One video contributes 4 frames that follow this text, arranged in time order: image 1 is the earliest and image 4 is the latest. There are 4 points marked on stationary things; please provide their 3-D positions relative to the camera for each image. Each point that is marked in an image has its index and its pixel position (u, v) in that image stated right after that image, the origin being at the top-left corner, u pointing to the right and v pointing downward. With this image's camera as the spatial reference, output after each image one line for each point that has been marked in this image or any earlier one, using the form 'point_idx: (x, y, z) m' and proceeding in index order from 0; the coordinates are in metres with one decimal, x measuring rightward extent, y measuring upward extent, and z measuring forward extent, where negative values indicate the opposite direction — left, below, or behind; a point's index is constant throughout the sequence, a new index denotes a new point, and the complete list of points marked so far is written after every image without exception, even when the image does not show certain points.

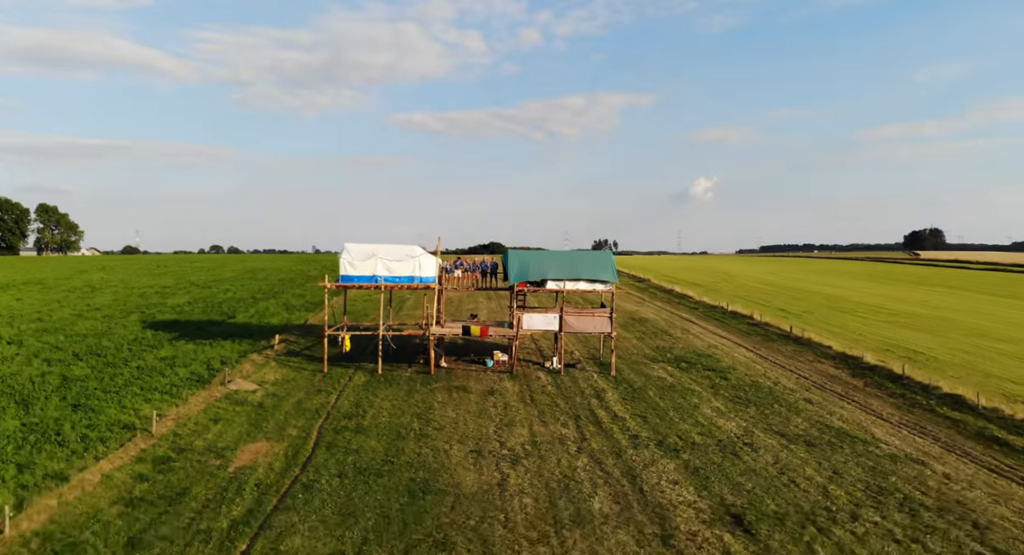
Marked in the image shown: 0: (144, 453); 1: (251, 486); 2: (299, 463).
0: (-9.6, -4.6, +19.0) m
1: (-6.2, -5.0, +17.2) m
2: (-5.6, -4.8, +18.8) m
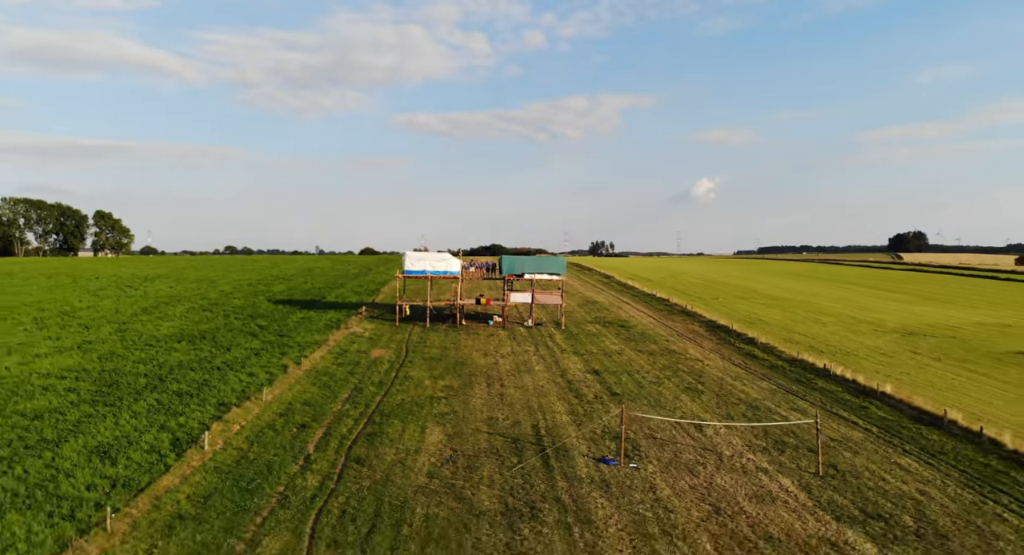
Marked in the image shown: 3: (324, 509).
0: (-10.2, -4.2, +39.8) m
1: (-6.8, -4.5, +38.0) m
2: (-6.2, -4.4, +39.6) m
3: (-5.1, -6.2, +18.8) m
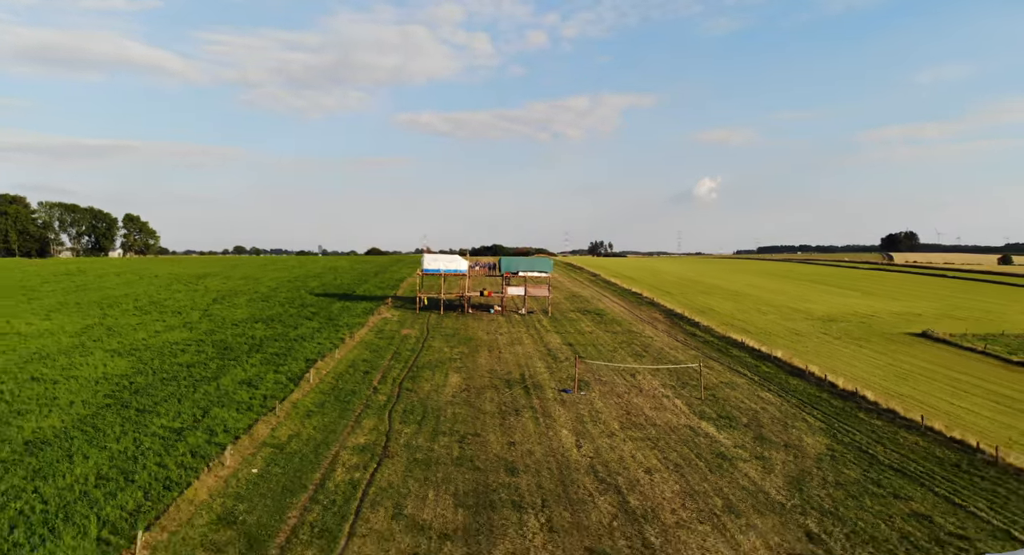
0: (-10.5, -3.9, +52.6) m
1: (-7.1, -4.3, +50.8) m
2: (-6.5, -4.2, +52.4) m
3: (-5.4, -5.9, +31.6) m
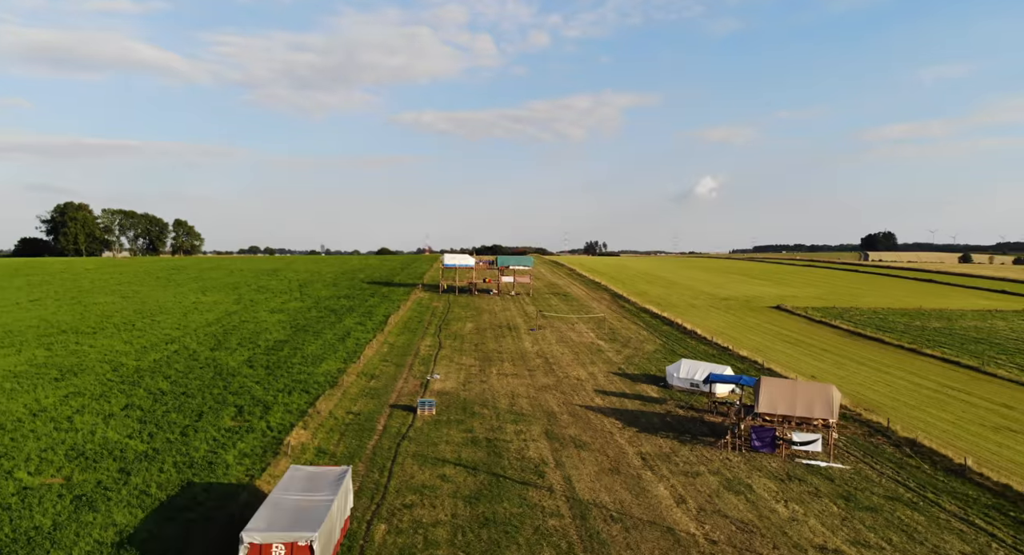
0: (-11.5, -2.9, +82.2) m
1: (-8.0, -3.3, +80.3) m
2: (-7.4, -3.1, +82.0) m
3: (-6.4, -4.9, +61.2) m
